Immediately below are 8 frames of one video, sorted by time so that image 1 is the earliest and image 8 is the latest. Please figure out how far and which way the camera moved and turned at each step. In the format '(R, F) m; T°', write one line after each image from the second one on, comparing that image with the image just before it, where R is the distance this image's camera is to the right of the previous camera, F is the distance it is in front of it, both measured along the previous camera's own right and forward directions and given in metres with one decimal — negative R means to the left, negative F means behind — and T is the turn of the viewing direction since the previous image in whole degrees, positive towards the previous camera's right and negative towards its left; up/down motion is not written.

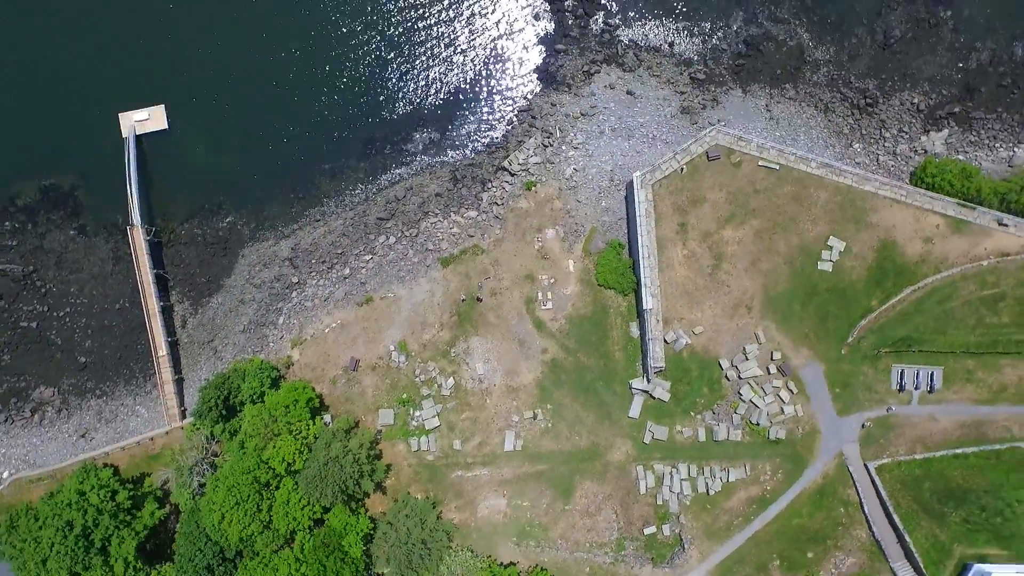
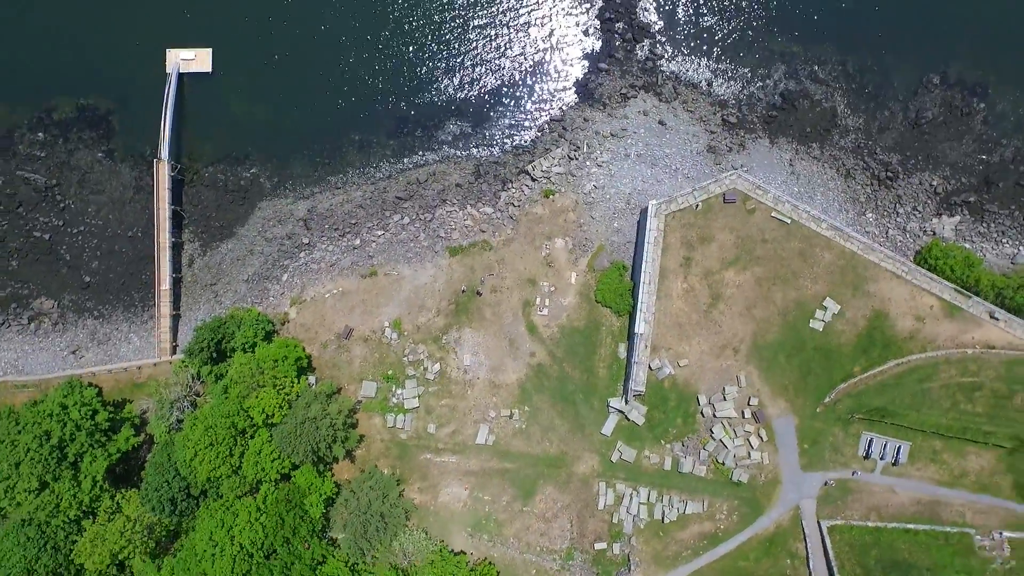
(-0.1, -0.8) m; 0°
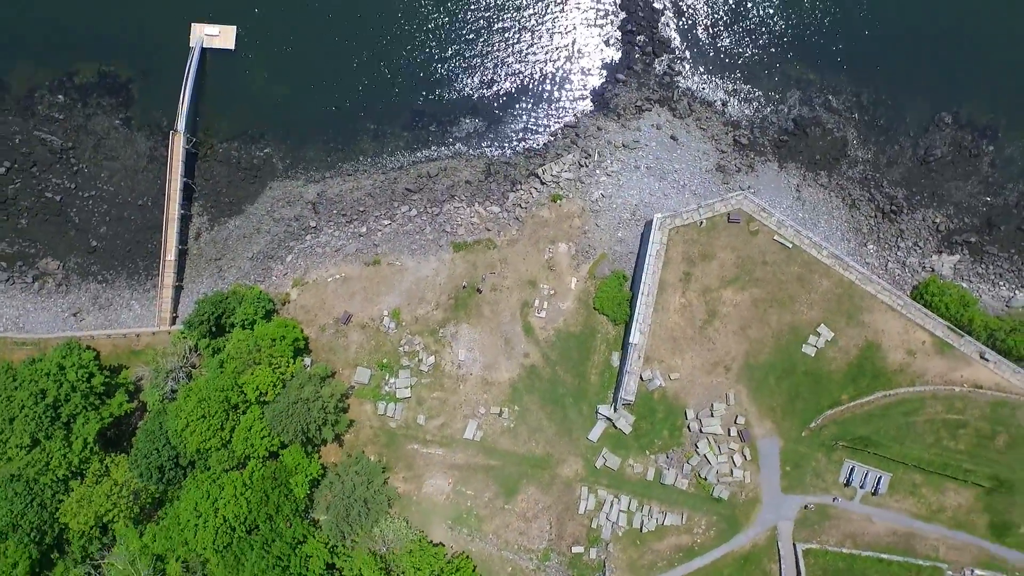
(0.0, -0.4) m; 0°
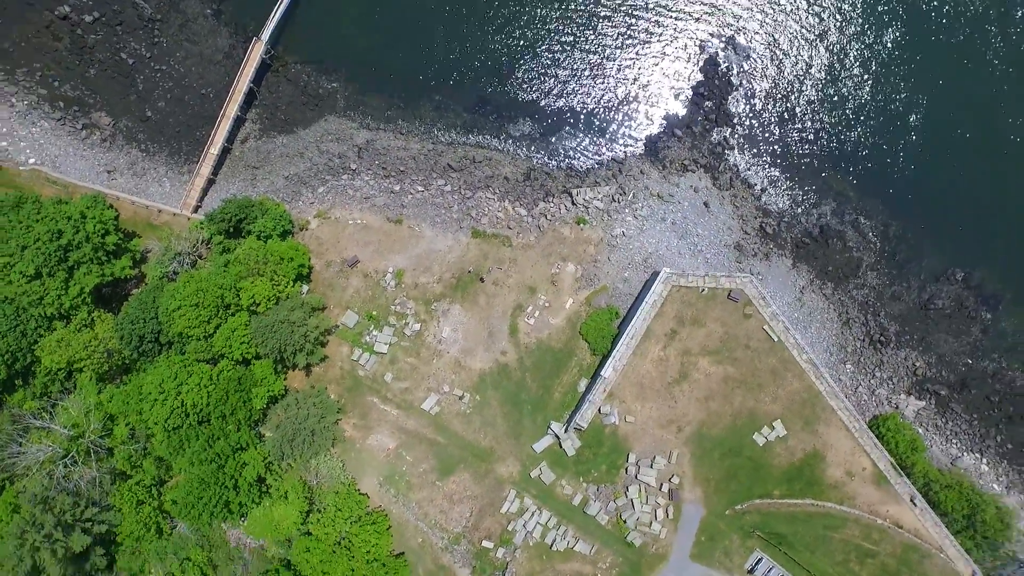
(-0.1, -1.6) m; 0°
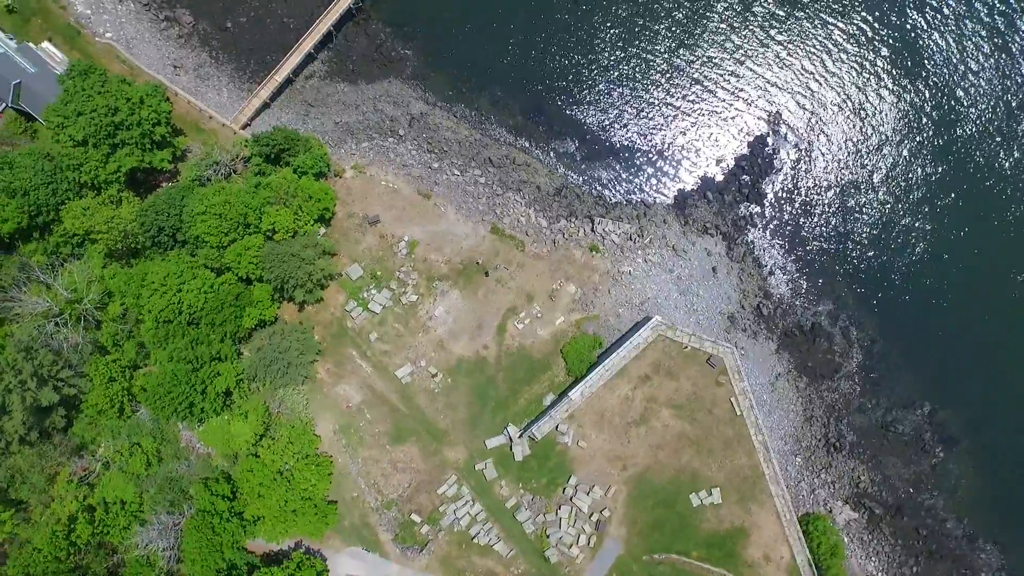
(-0.1, -1.5) m; 0°
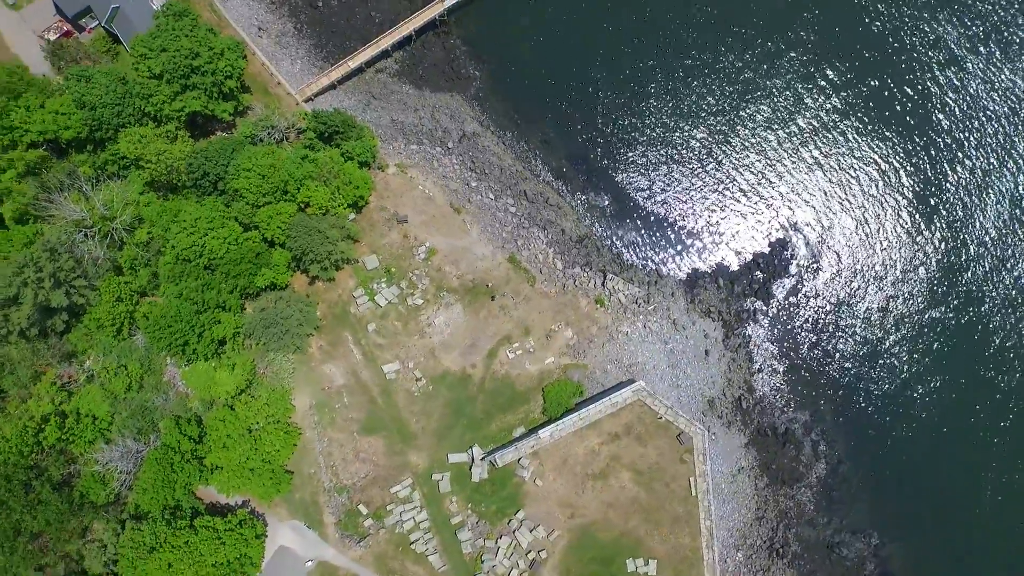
(-0.1, -1.3) m; -1°
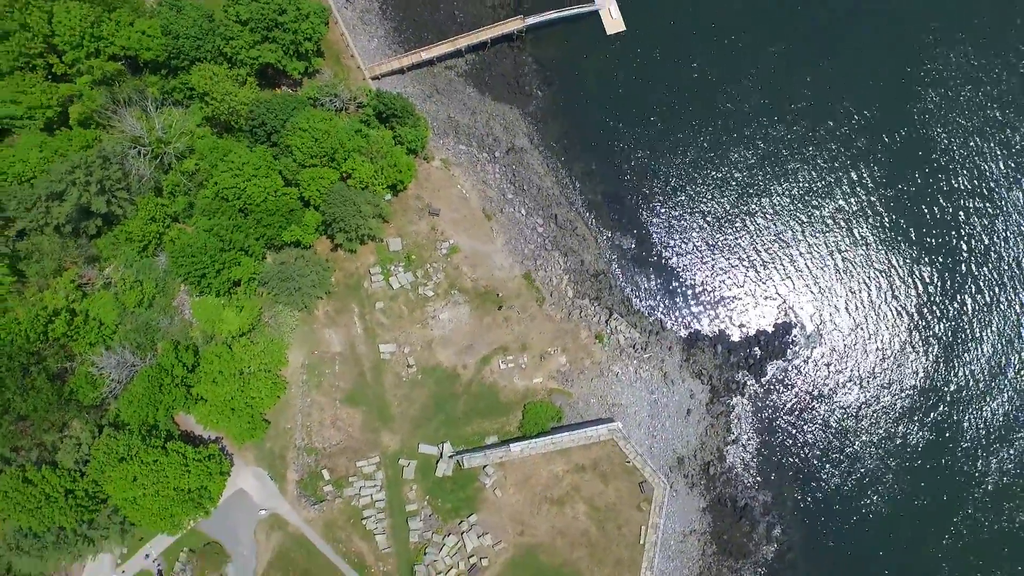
(0.0, -1.2) m; -1°
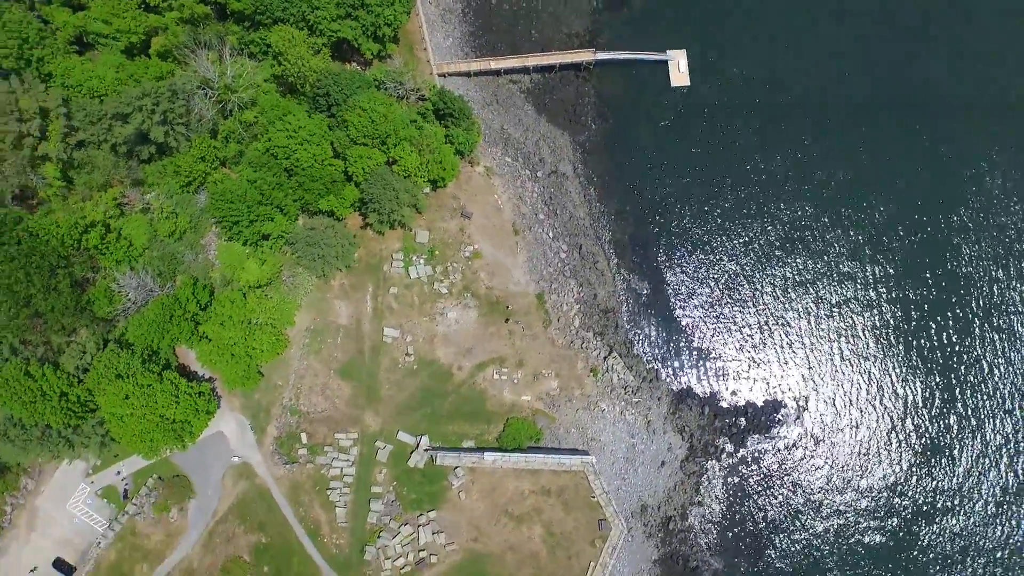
(0.0, -1.1) m; -1°
